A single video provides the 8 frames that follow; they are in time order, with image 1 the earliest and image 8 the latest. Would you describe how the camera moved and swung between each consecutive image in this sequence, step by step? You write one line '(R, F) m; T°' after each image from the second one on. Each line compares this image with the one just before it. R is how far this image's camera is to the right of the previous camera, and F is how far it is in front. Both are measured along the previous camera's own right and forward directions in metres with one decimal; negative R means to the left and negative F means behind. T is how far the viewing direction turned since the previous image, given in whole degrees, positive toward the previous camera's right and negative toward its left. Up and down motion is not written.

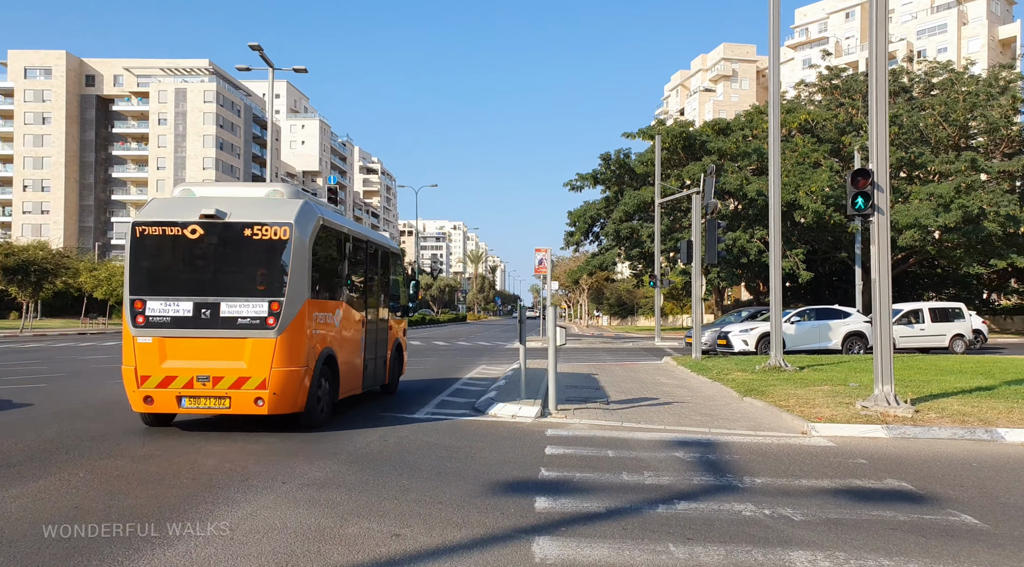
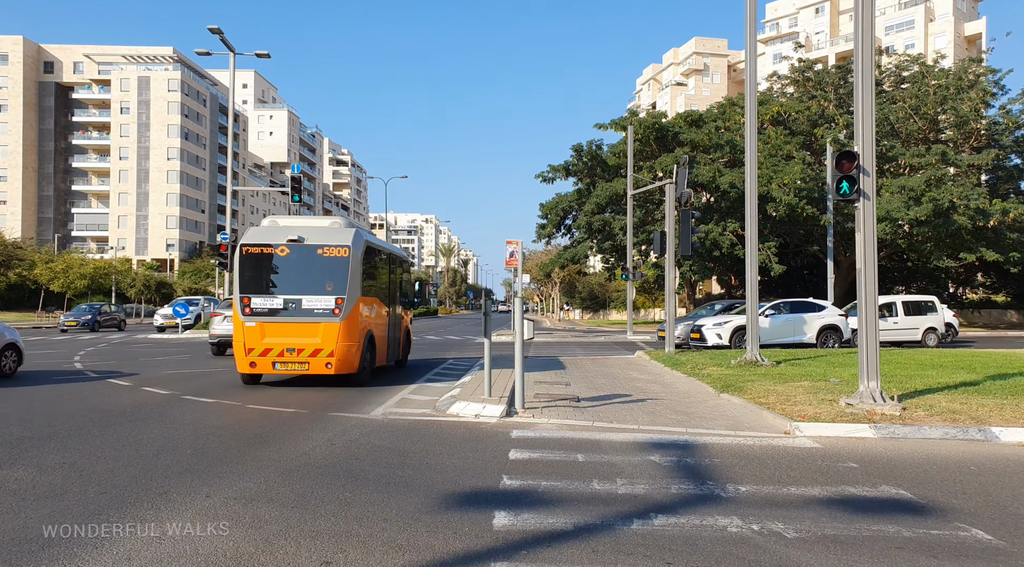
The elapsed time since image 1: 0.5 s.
(+0.1, +0.7) m; +2°
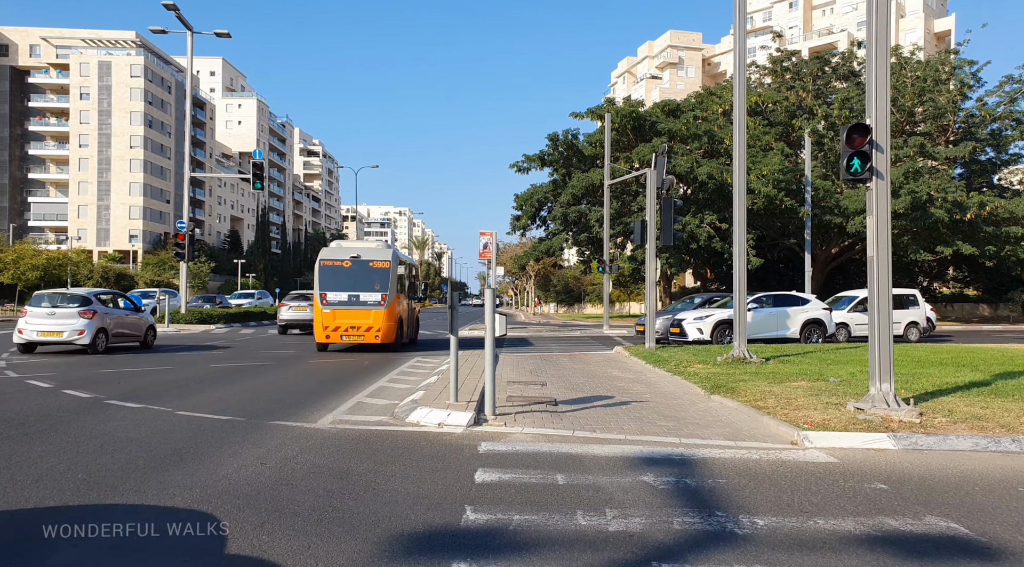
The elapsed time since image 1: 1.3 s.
(+0.1, +1.2) m; +2°
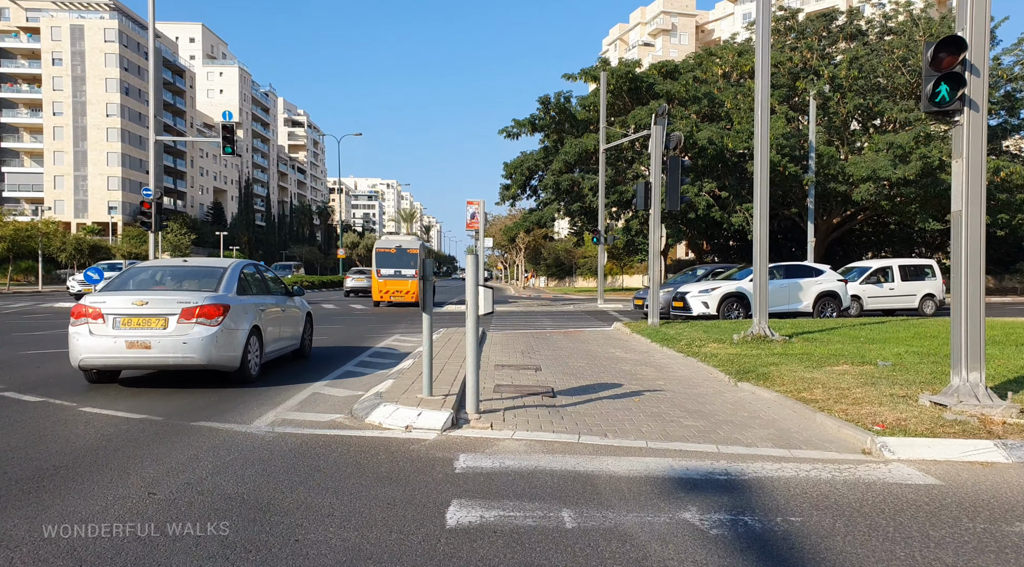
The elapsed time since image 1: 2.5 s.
(0.0, +1.9) m; +1°
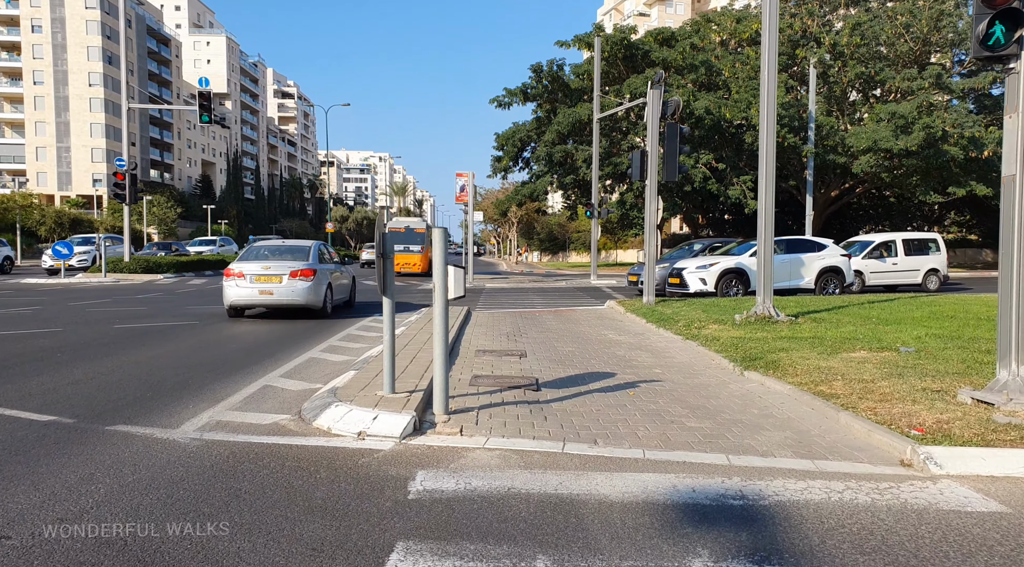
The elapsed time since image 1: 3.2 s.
(+0.2, +1.0) m; 0°
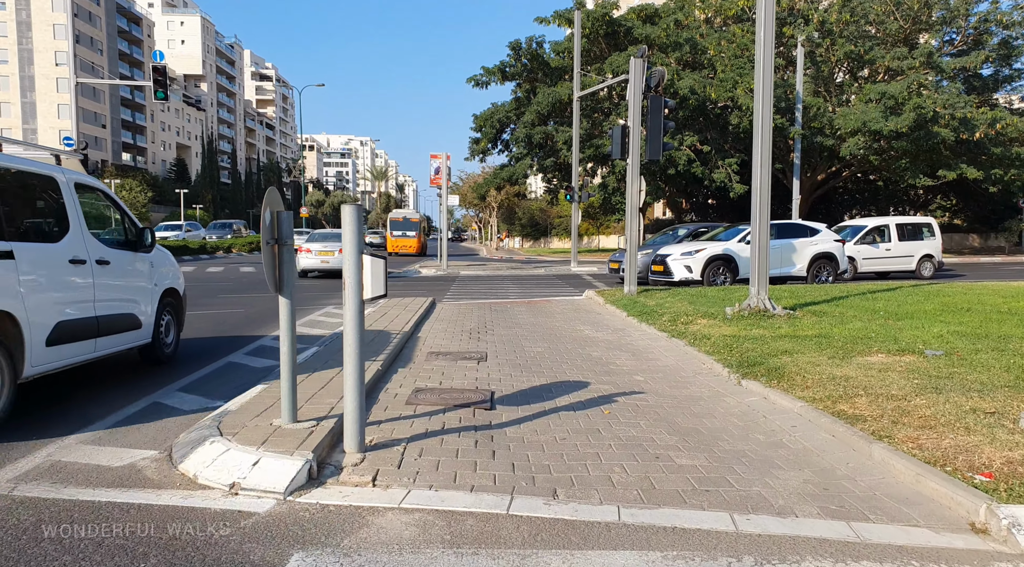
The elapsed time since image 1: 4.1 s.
(+0.3, +1.5) m; +1°
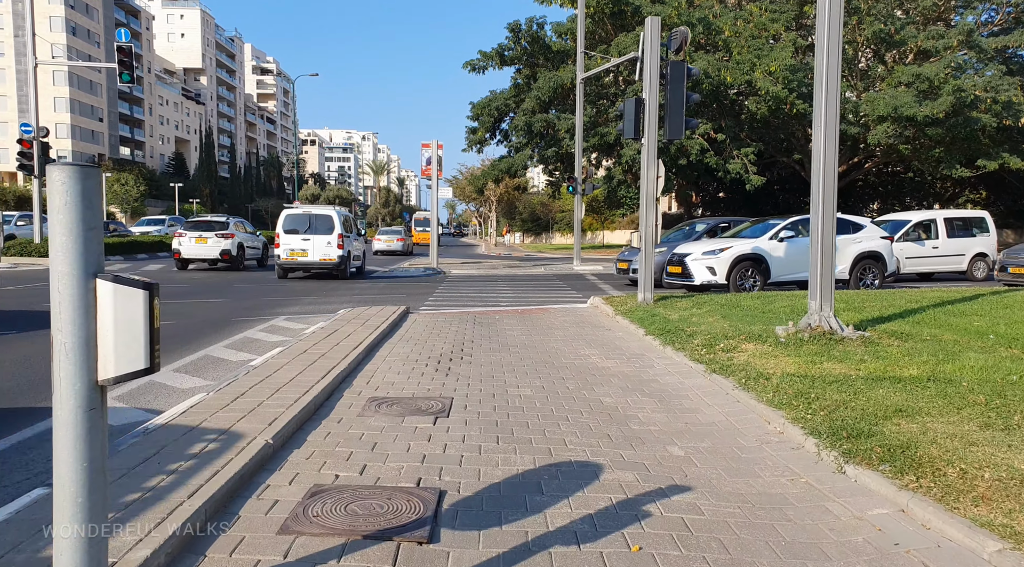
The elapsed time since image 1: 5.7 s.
(+0.2, +2.7) m; 0°
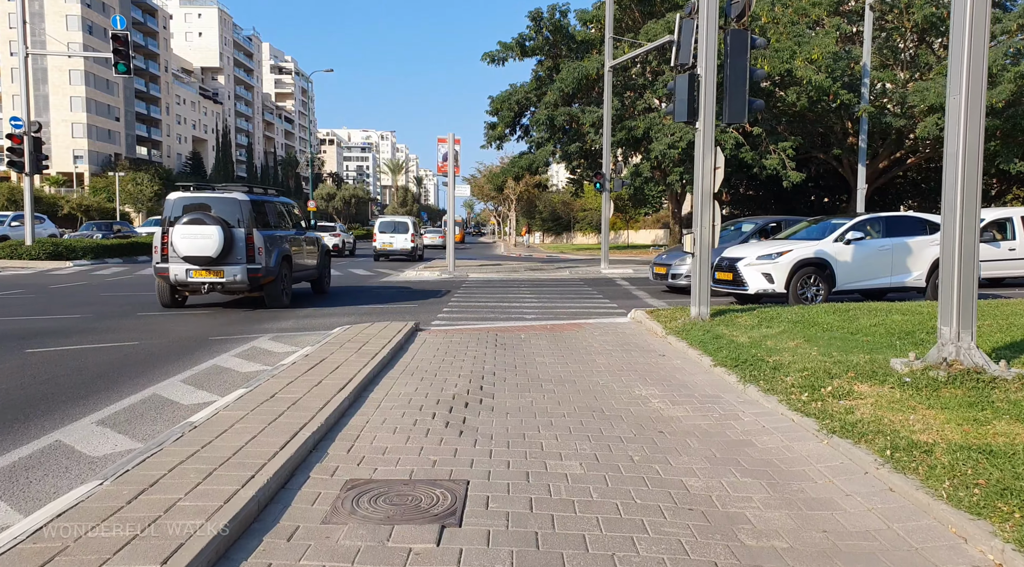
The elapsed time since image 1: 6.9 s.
(-0.1, +2.0) m; -1°
